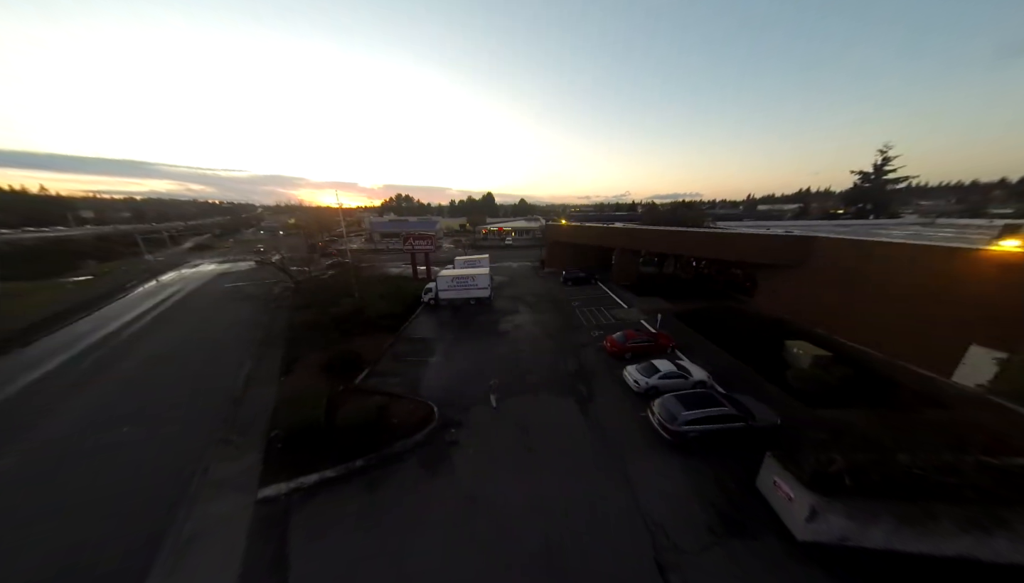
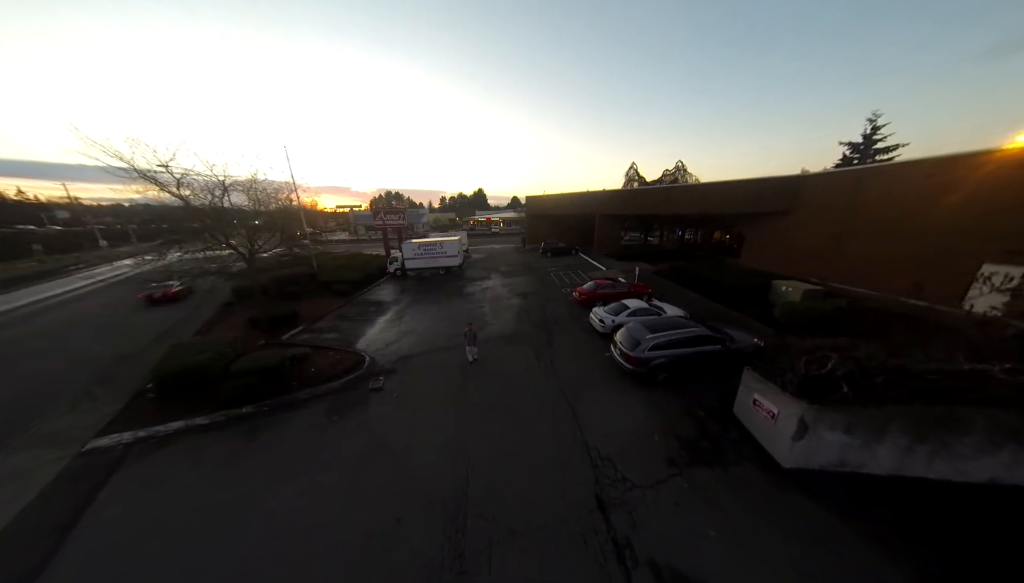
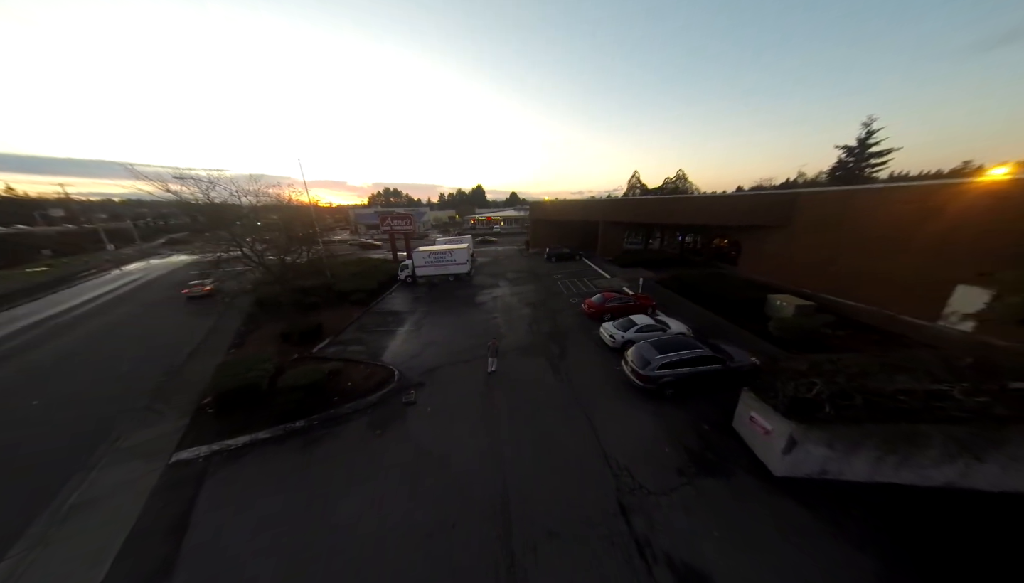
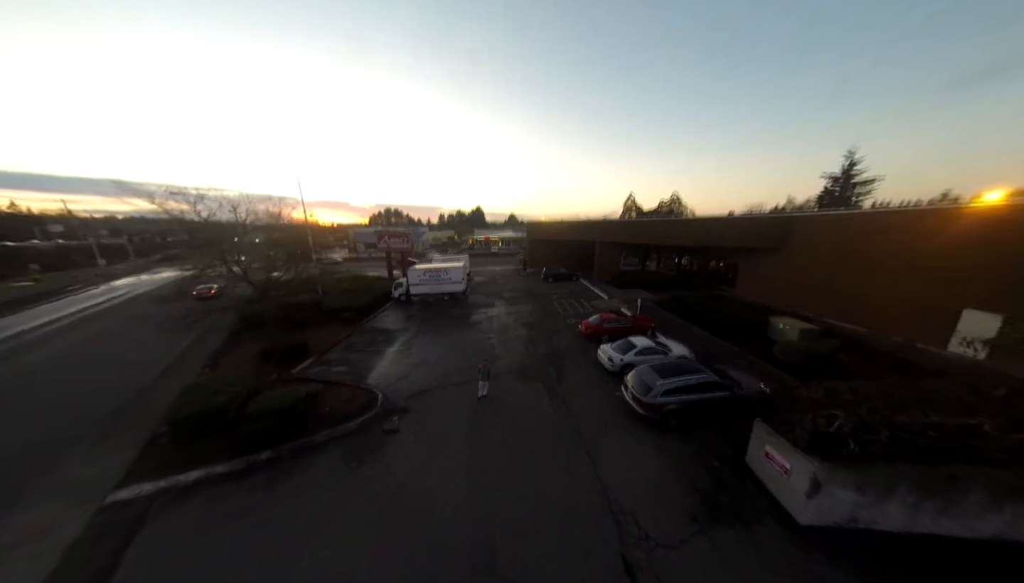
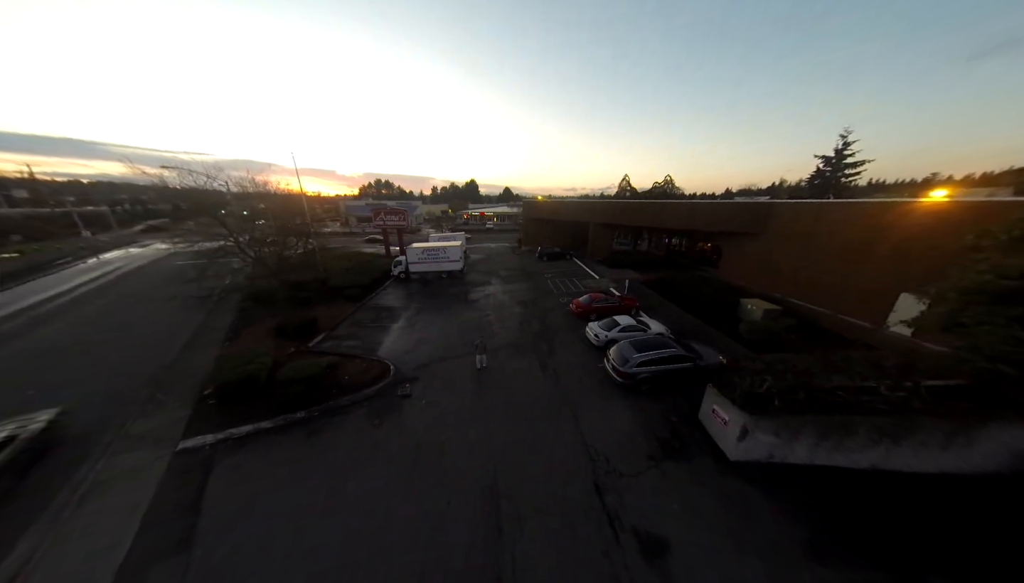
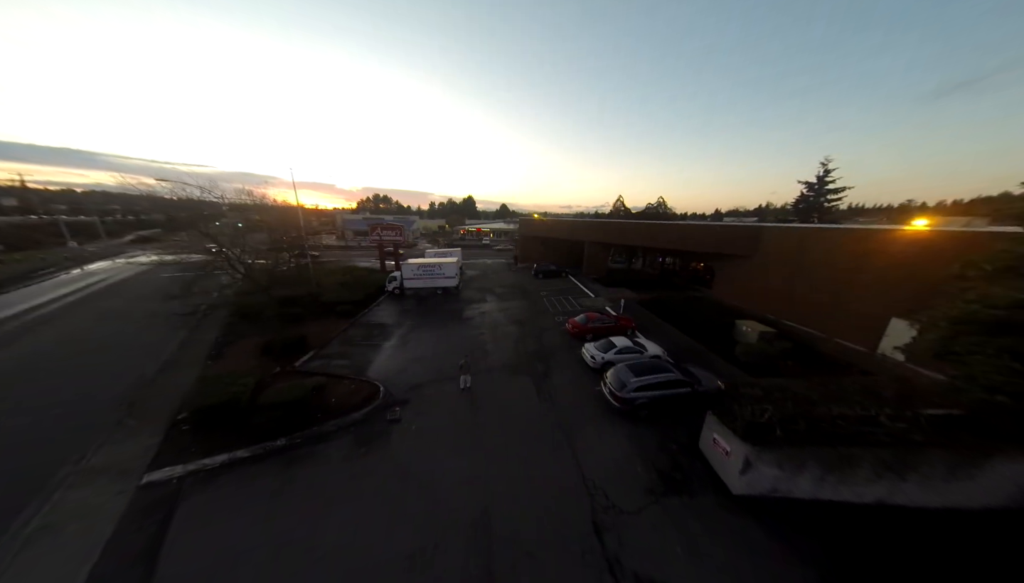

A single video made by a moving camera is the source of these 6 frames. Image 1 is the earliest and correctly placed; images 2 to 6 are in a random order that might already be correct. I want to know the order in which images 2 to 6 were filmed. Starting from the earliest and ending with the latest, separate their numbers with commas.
6, 5, 3, 4, 2
